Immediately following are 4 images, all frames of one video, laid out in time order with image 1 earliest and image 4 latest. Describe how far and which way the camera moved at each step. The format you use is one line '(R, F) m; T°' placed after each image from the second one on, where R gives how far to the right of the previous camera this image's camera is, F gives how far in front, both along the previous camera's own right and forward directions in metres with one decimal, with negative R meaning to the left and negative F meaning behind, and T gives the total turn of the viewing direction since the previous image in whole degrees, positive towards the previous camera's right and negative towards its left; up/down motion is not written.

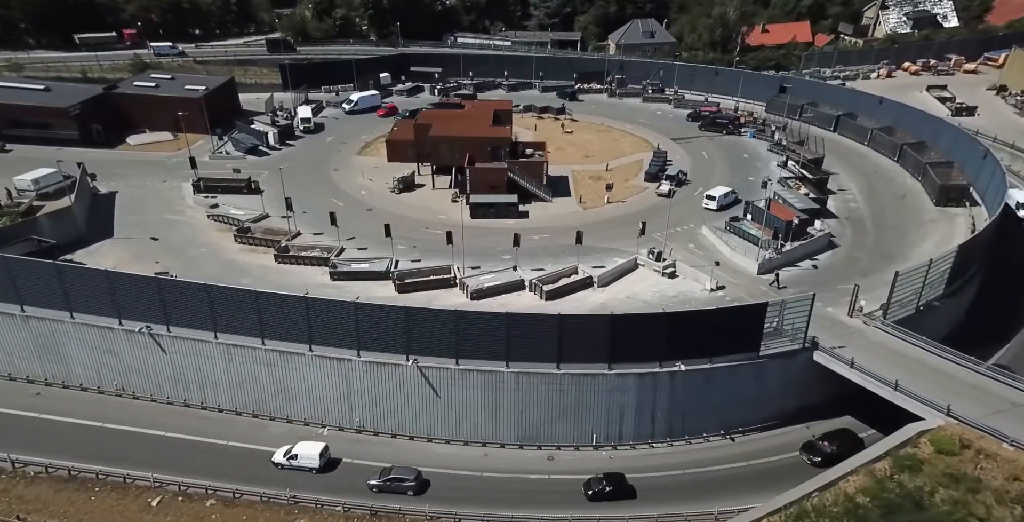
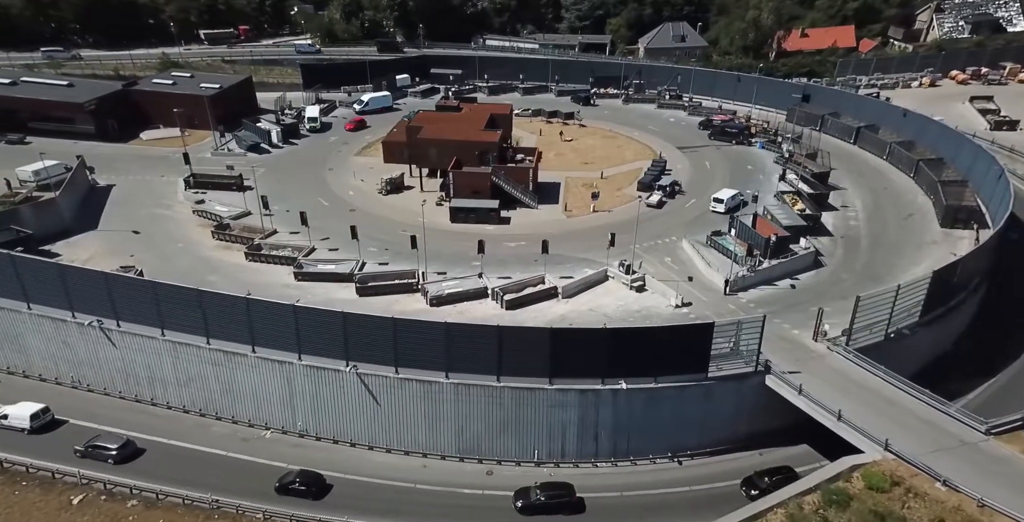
(+4.6, +0.9) m; -4°
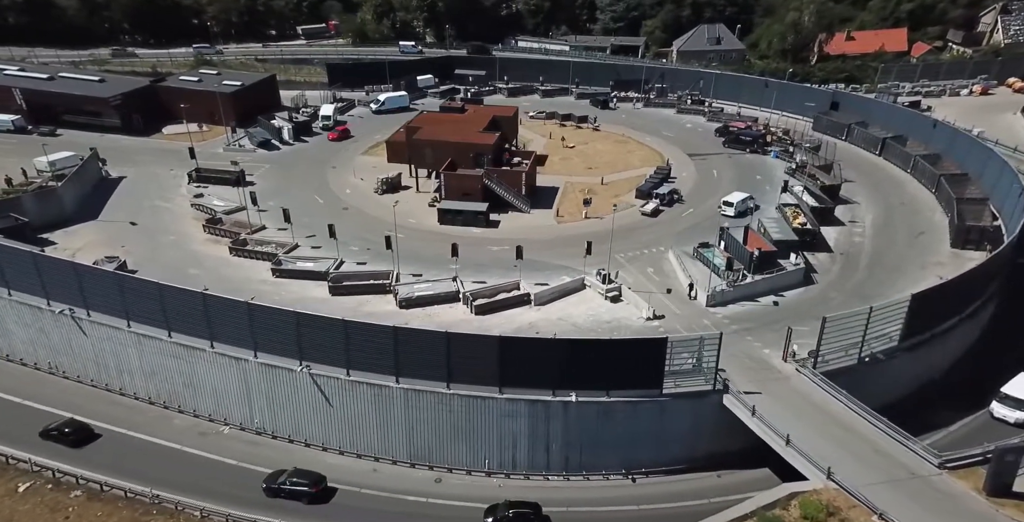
(+4.0, +0.7) m; -4°
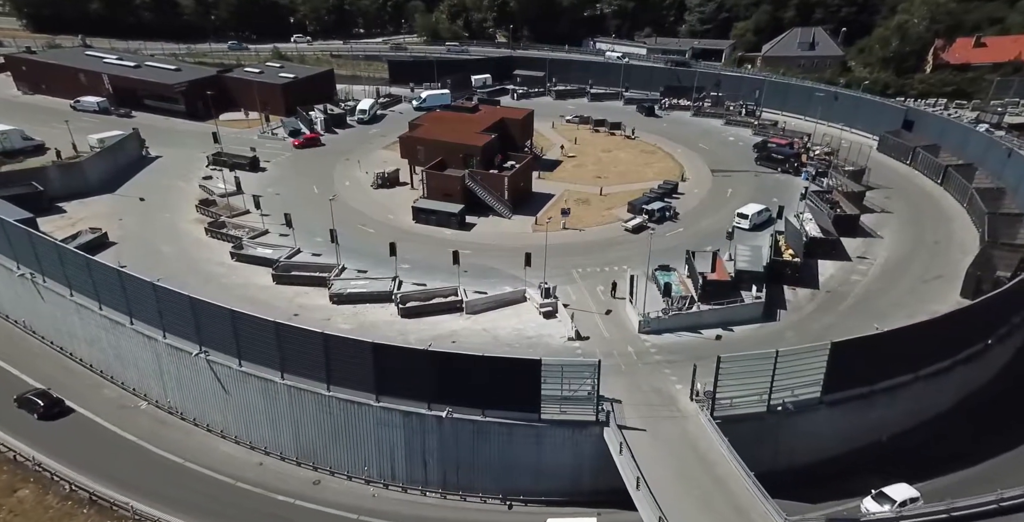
(+9.3, +2.1) m; -10°
